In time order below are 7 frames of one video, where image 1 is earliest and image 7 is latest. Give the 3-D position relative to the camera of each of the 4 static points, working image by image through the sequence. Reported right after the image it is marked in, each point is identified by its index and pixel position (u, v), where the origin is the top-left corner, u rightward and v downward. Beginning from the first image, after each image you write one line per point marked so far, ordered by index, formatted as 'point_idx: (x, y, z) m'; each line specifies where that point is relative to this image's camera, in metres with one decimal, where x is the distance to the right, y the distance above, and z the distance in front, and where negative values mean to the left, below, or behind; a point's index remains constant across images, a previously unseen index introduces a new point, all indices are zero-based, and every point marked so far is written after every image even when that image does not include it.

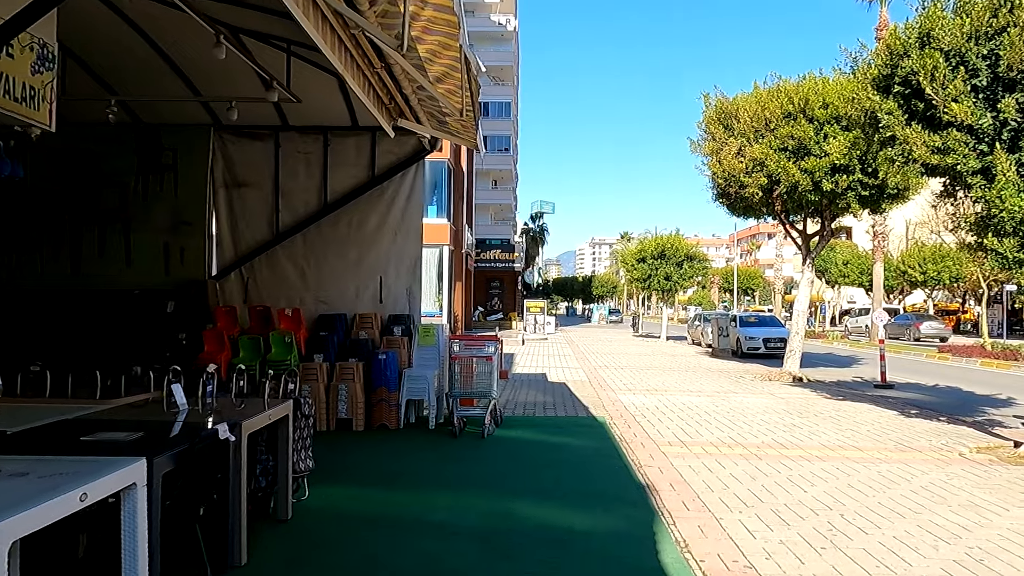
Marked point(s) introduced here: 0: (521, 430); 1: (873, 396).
0: (+0.1, -1.7, +8.8) m
1: (+6.4, -1.9, +13.4) m
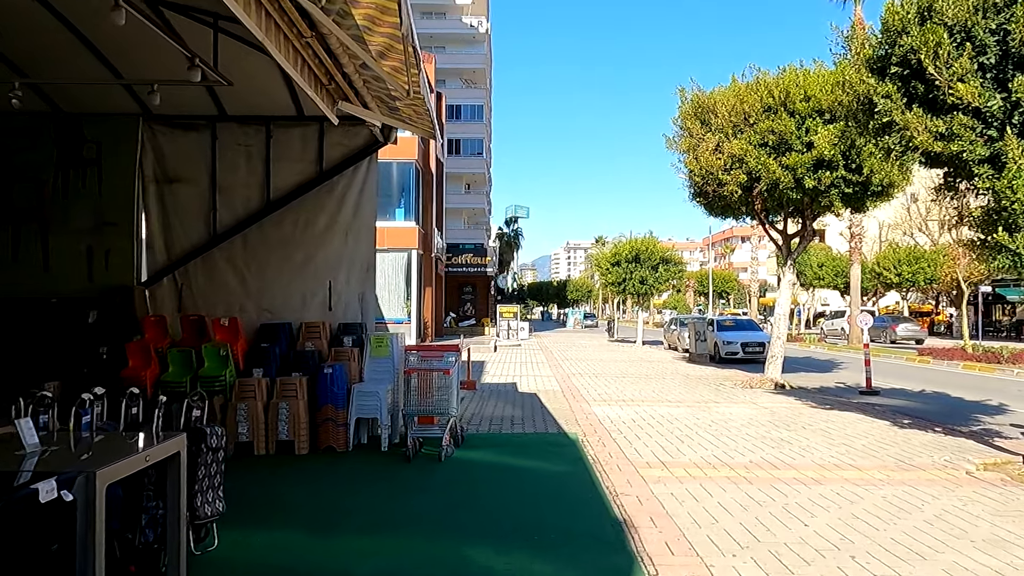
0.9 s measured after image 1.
0: (-0.3, -1.7, +7.9) m
1: (+5.8, -1.9, +12.8) m
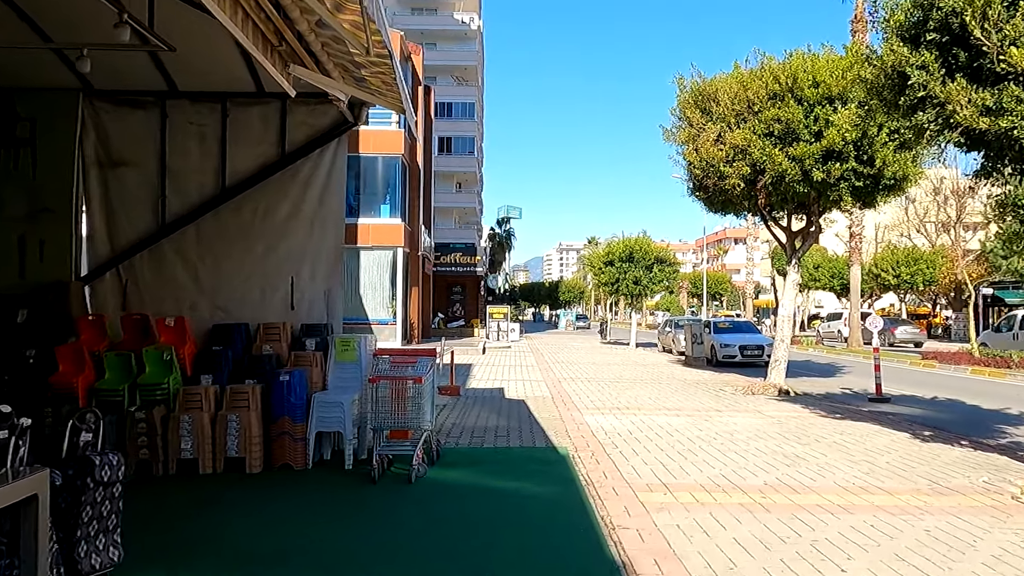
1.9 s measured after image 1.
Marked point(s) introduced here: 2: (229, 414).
0: (-0.5, -1.7, +7.0) m
1: (+5.6, -1.9, +11.9) m
2: (-2.6, -1.1, +6.9) m
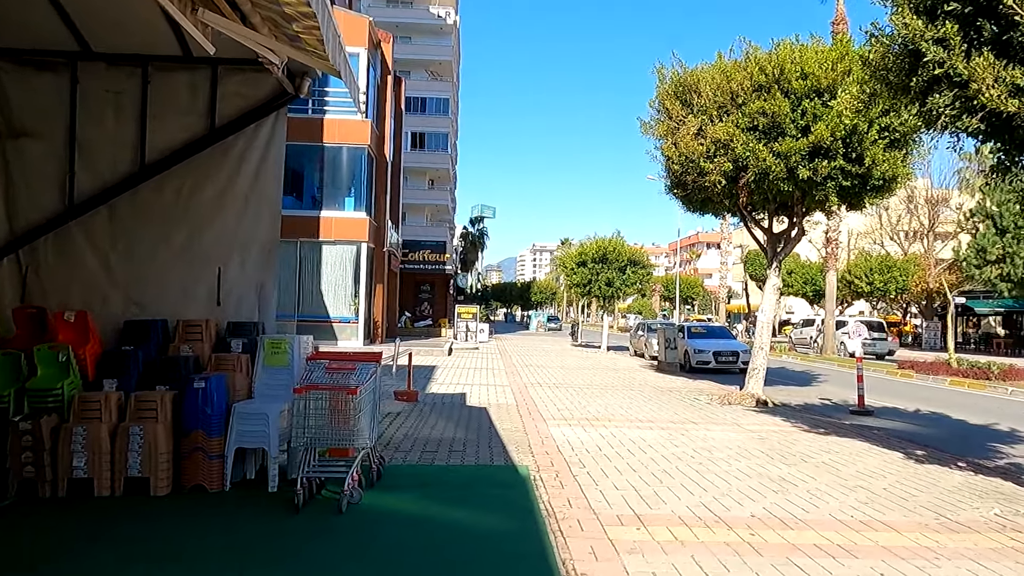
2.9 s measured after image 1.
0: (-0.9, -1.7, +6.0) m
1: (+5.0, -2.0, +11.2) m
2: (-2.9, -1.1, +5.9) m
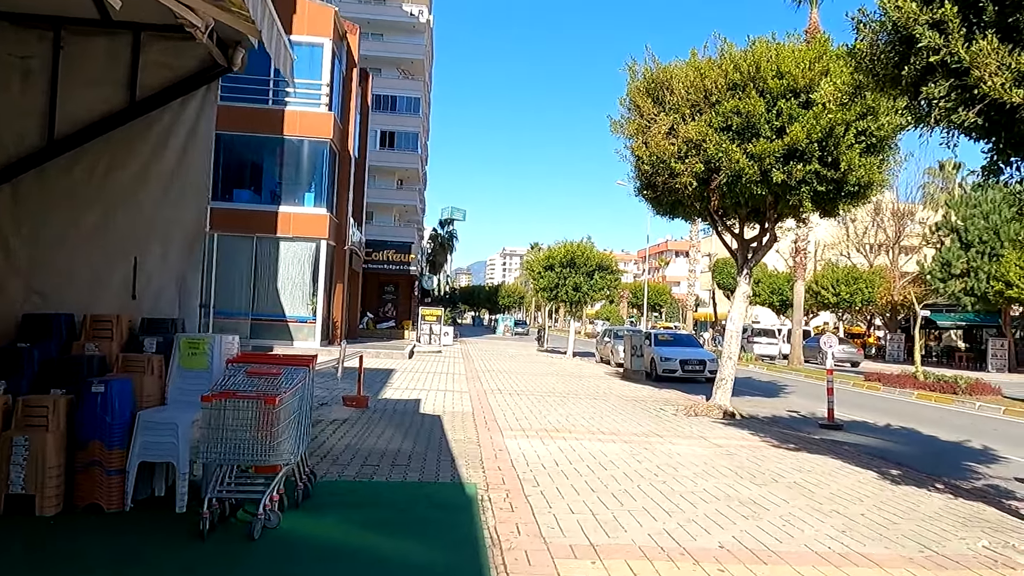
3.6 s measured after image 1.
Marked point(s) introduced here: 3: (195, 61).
0: (-1.3, -1.6, +5.3) m
1: (+4.4, -2.2, +10.7) m
2: (-3.3, -1.0, +5.1) m
3: (-2.8, +2.0, +6.7) m
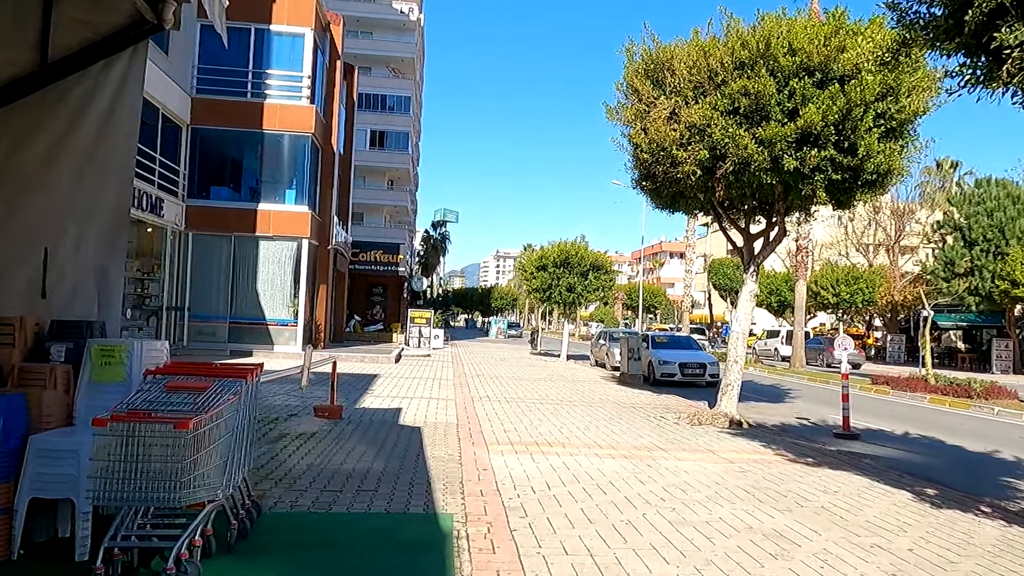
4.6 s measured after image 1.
0: (-1.4, -1.6, +4.3) m
1: (+4.2, -2.1, +9.8) m
2: (-3.4, -1.0, +4.1) m
3: (-2.9, +2.0, +5.7) m
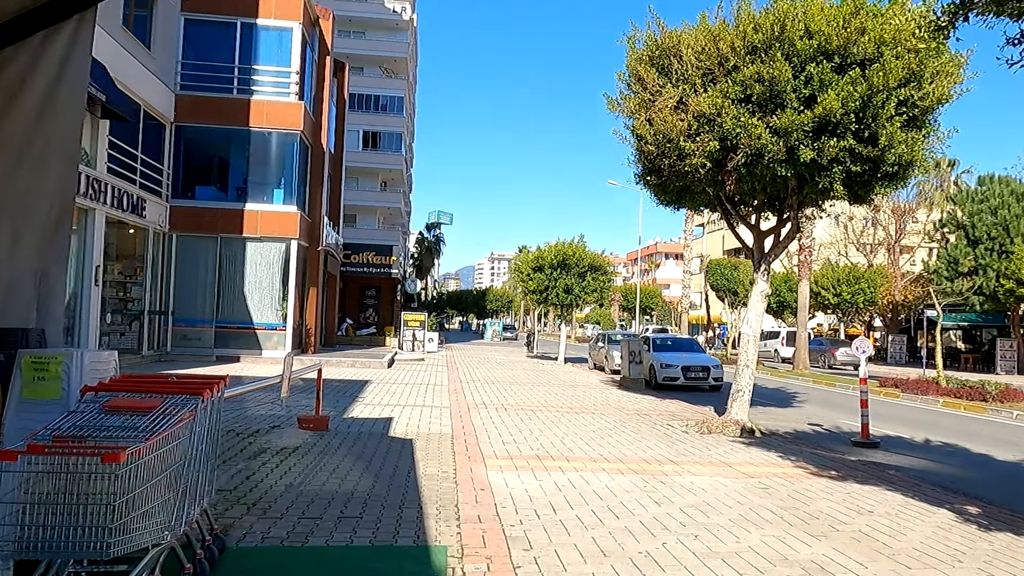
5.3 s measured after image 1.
0: (-1.3, -1.6, +3.6) m
1: (+4.2, -2.1, +9.1) m
2: (-3.4, -1.0, +3.4) m
3: (-2.9, +2.0, +5.0) m
